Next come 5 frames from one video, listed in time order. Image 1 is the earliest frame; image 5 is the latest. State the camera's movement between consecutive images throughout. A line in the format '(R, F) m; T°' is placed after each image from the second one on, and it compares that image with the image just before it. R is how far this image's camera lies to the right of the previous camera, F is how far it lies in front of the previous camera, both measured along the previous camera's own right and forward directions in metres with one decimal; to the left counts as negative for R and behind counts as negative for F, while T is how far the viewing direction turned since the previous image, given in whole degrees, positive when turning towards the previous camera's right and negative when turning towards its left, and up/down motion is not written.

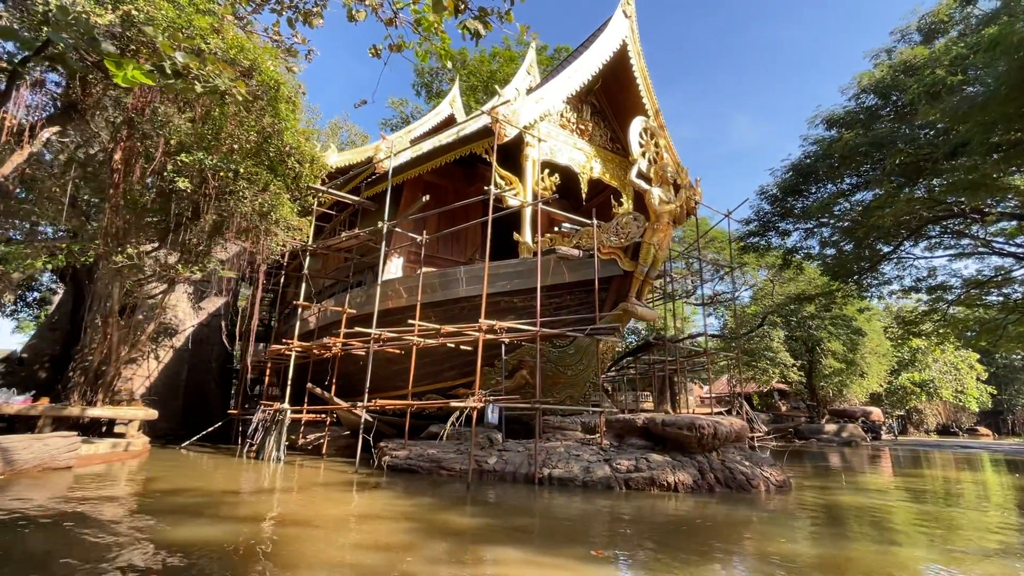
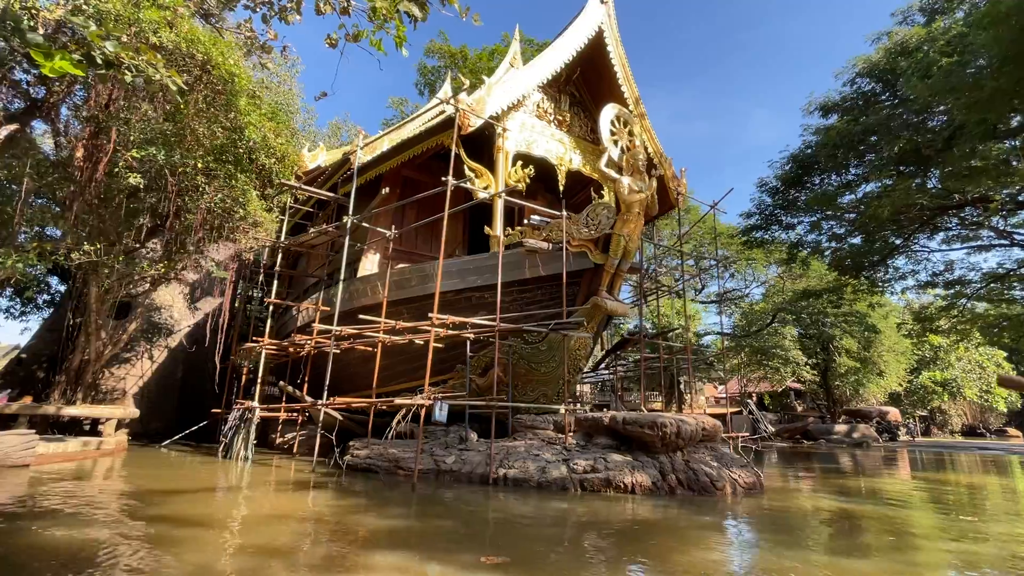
(+0.8, +0.2) m; -2°
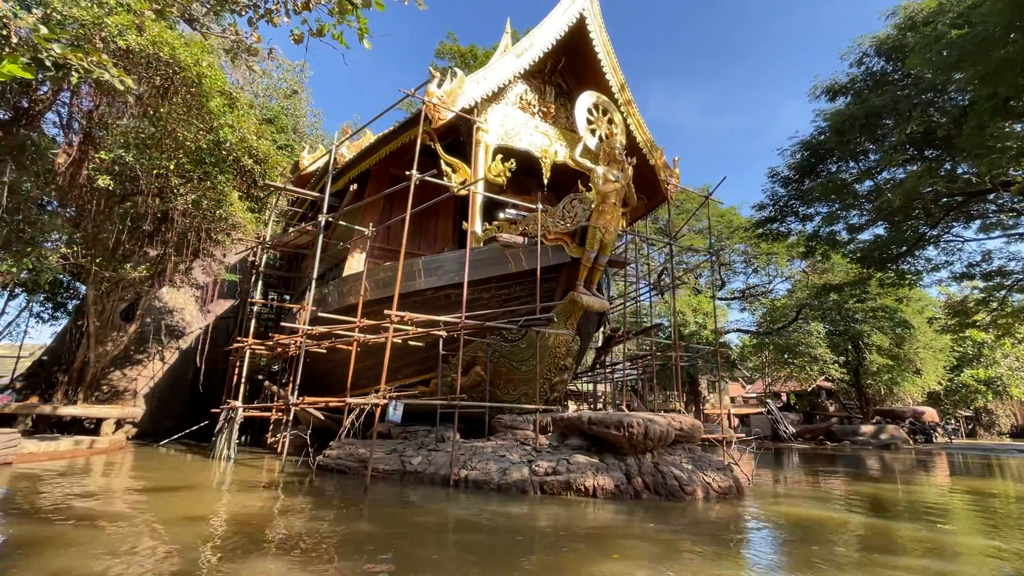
(+0.8, +0.2) m; -3°
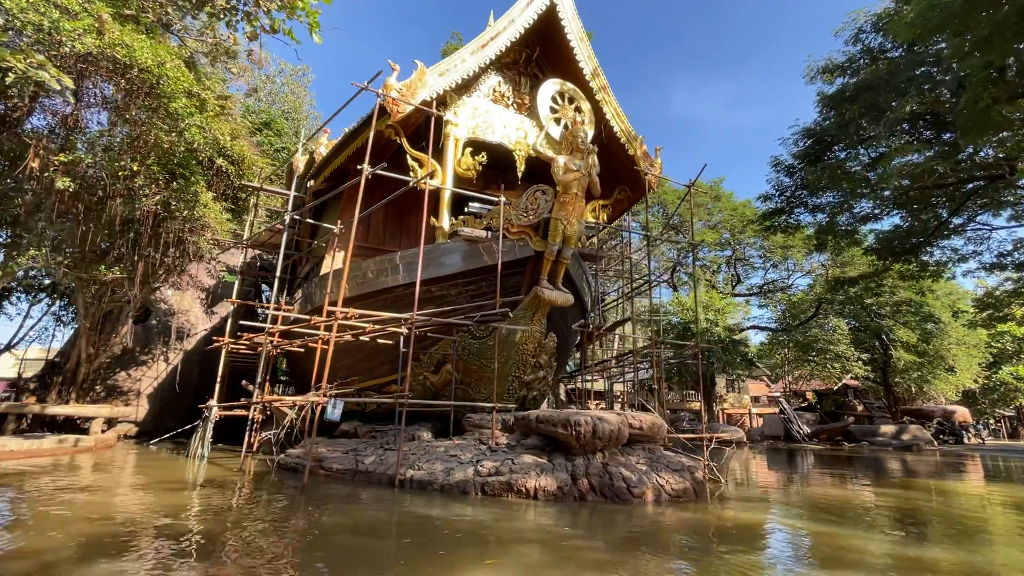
(+0.9, +0.2) m; -3°
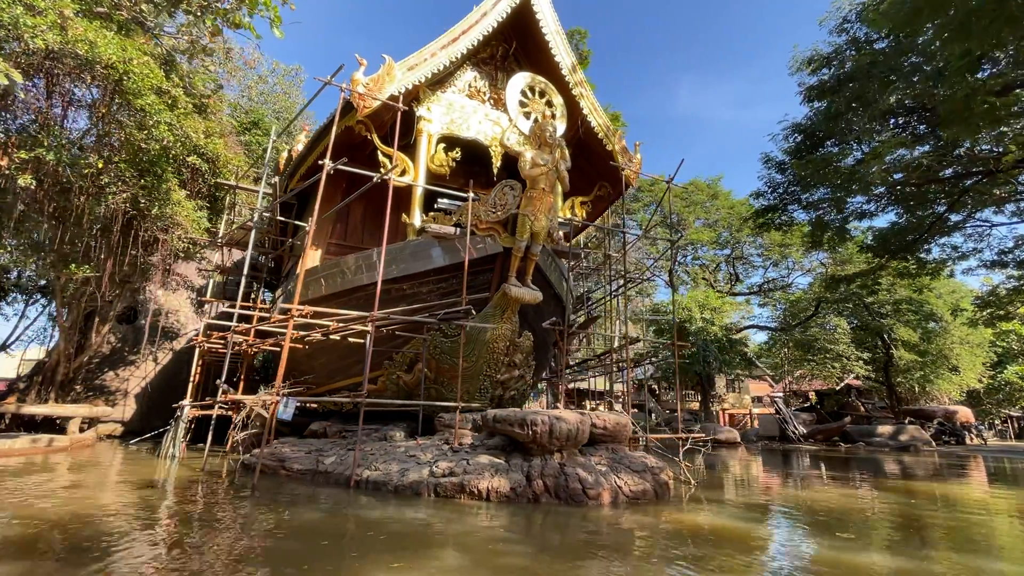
(+0.5, +0.1) m; -1°
